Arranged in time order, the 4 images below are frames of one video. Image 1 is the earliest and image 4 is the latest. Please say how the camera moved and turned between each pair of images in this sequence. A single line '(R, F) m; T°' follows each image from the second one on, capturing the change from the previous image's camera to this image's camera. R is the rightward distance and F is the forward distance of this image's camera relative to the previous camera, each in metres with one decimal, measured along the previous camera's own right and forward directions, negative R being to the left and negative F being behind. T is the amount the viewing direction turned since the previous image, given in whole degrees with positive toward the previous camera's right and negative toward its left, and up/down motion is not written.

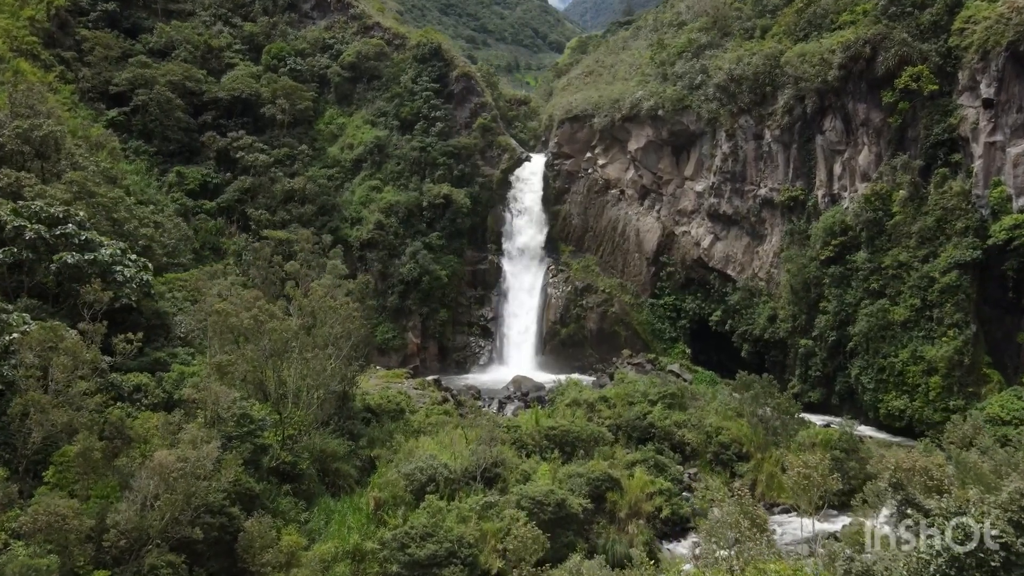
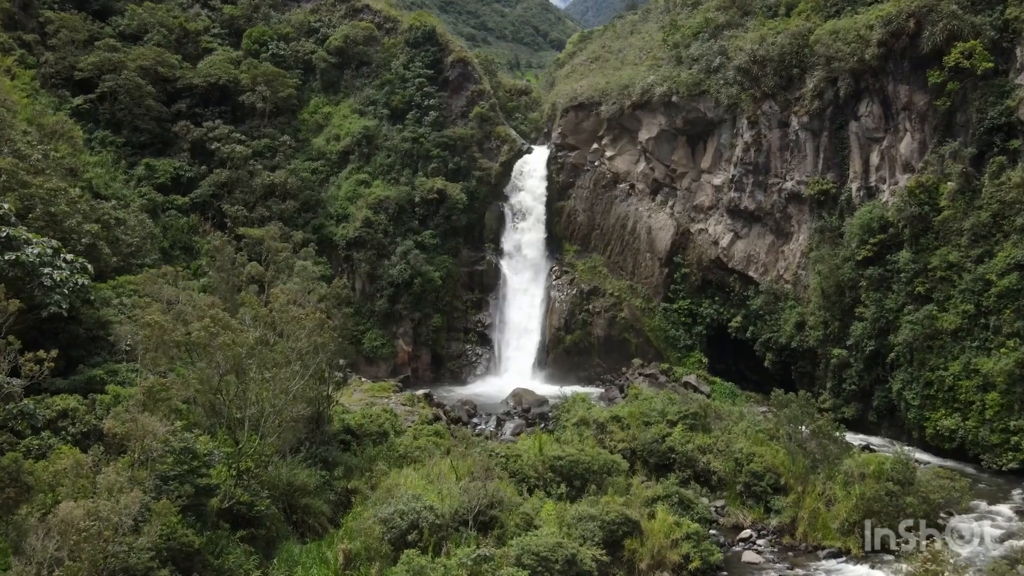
(0.0, +2.3) m; 0°
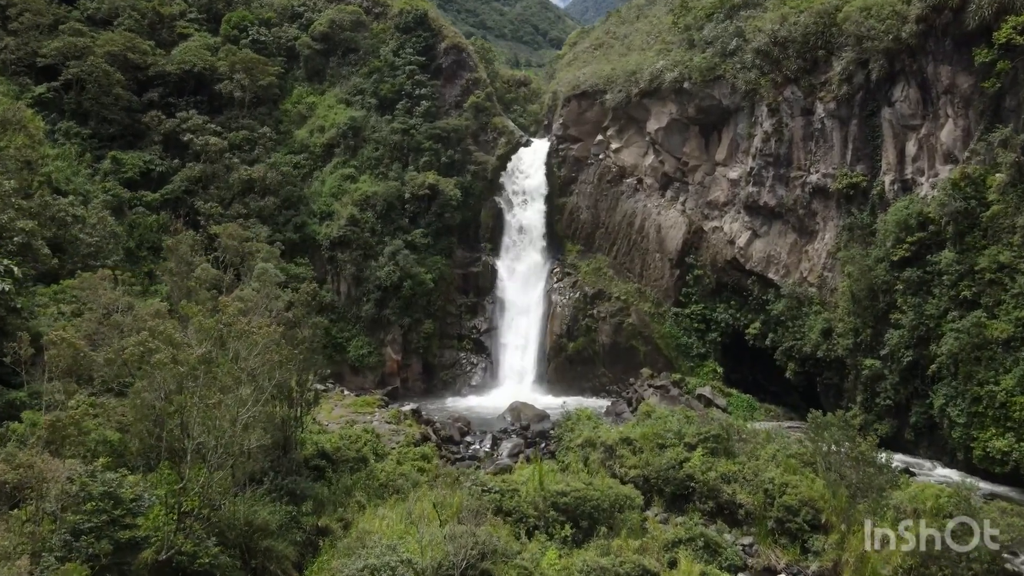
(+0.1, +1.9) m; 0°
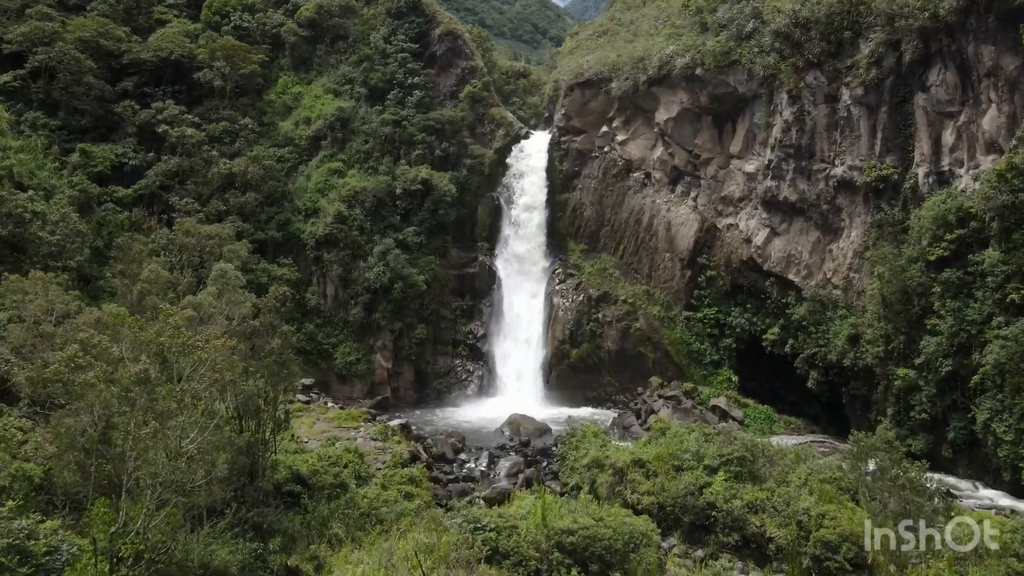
(0.0, +1.6) m; 0°
